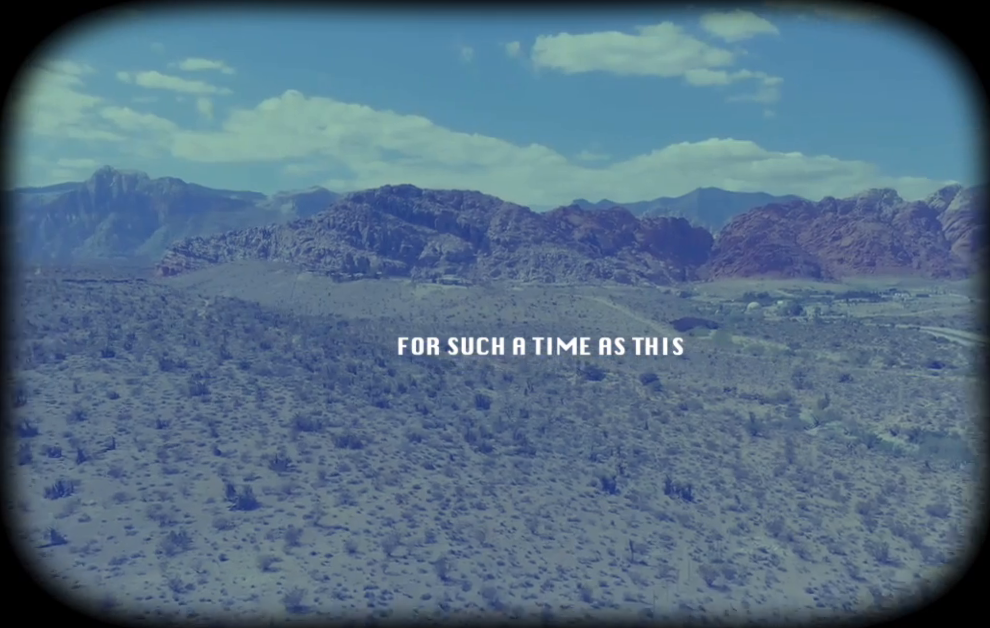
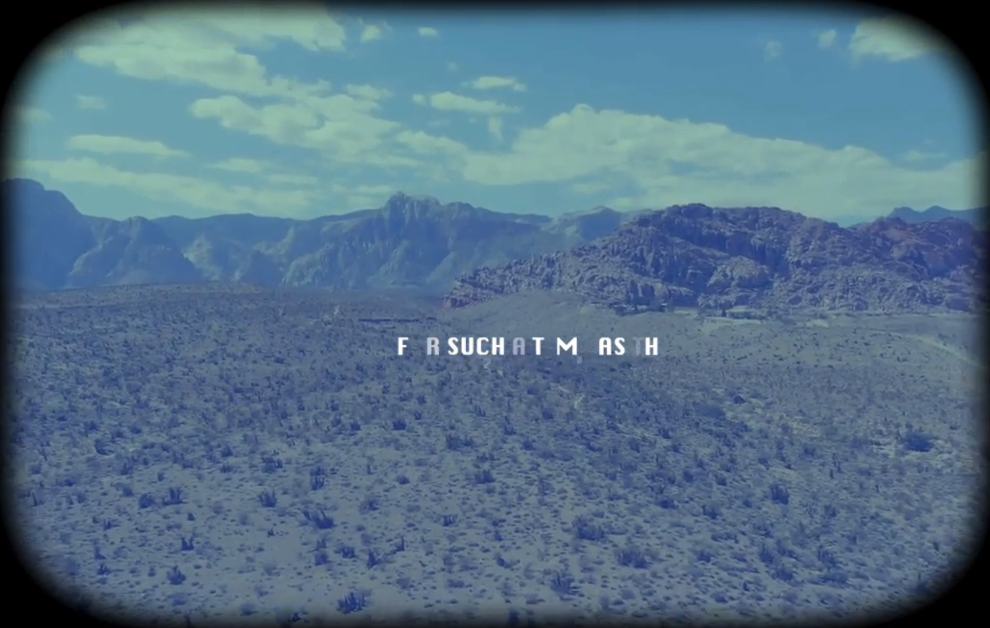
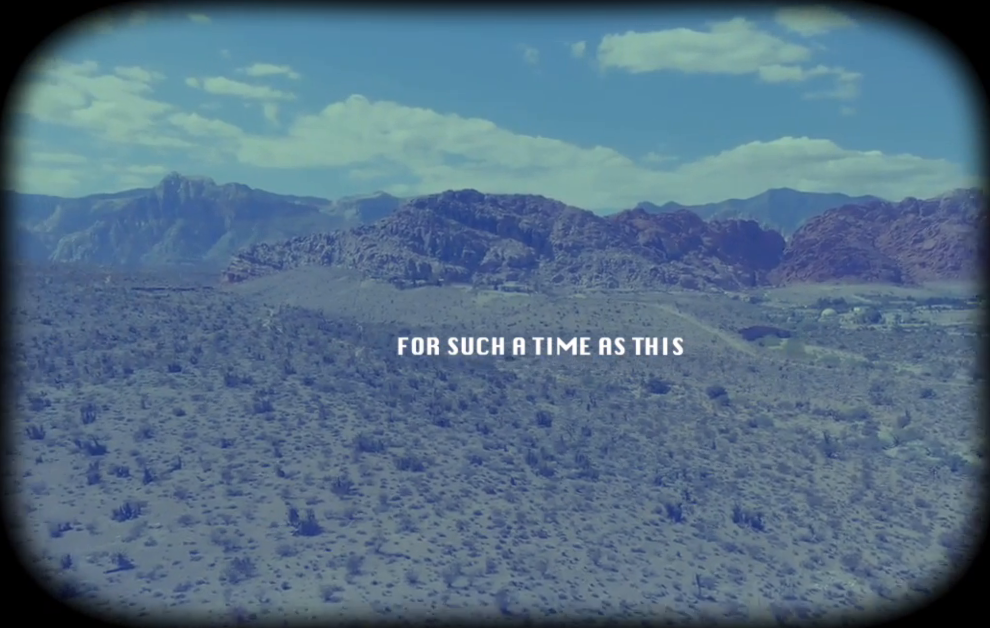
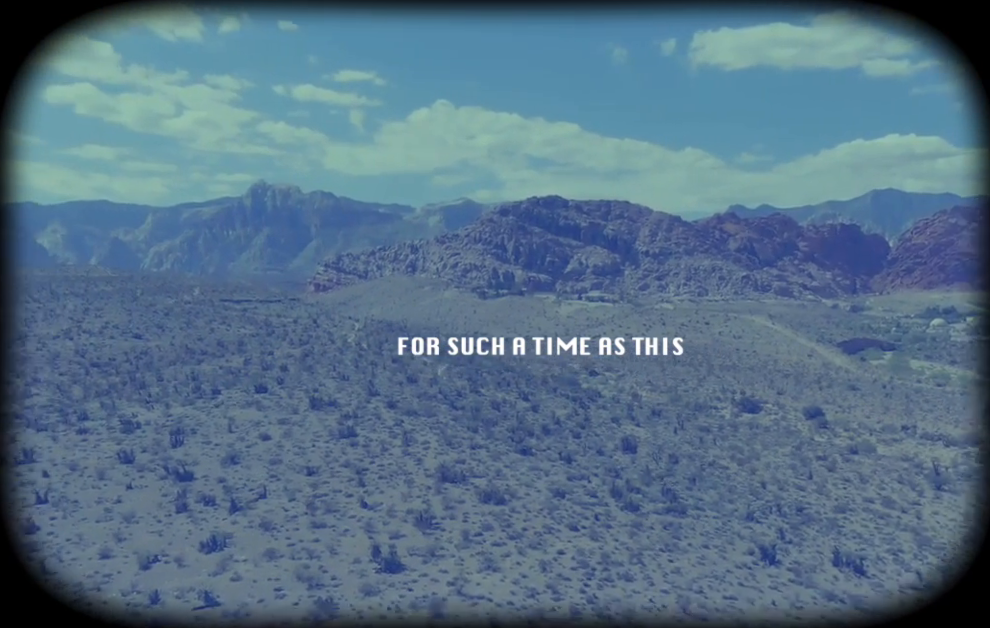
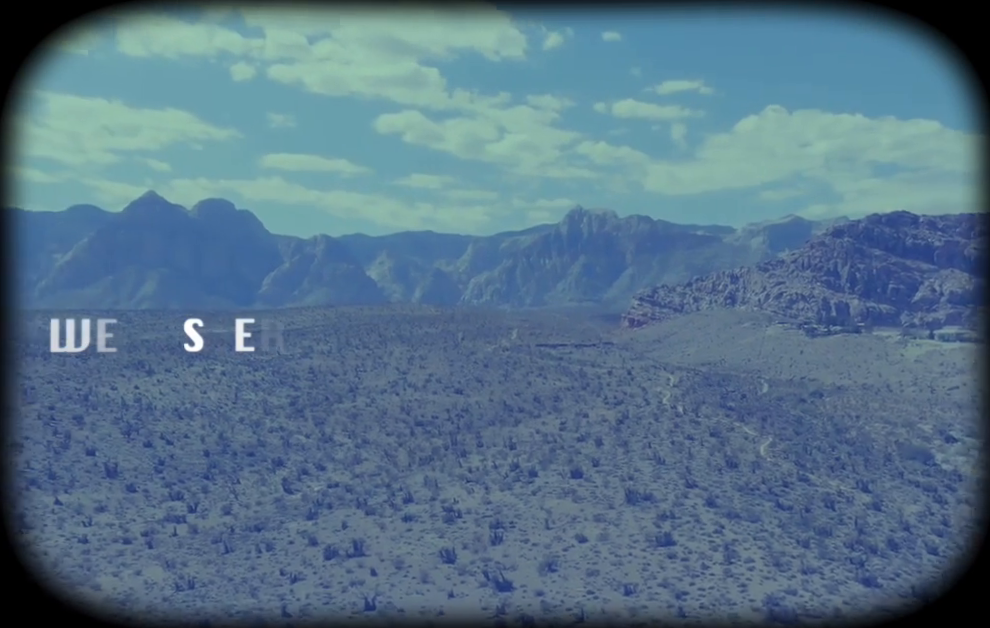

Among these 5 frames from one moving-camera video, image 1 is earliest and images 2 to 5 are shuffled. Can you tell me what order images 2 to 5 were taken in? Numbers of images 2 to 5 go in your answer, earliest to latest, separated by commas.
3, 4, 2, 5
